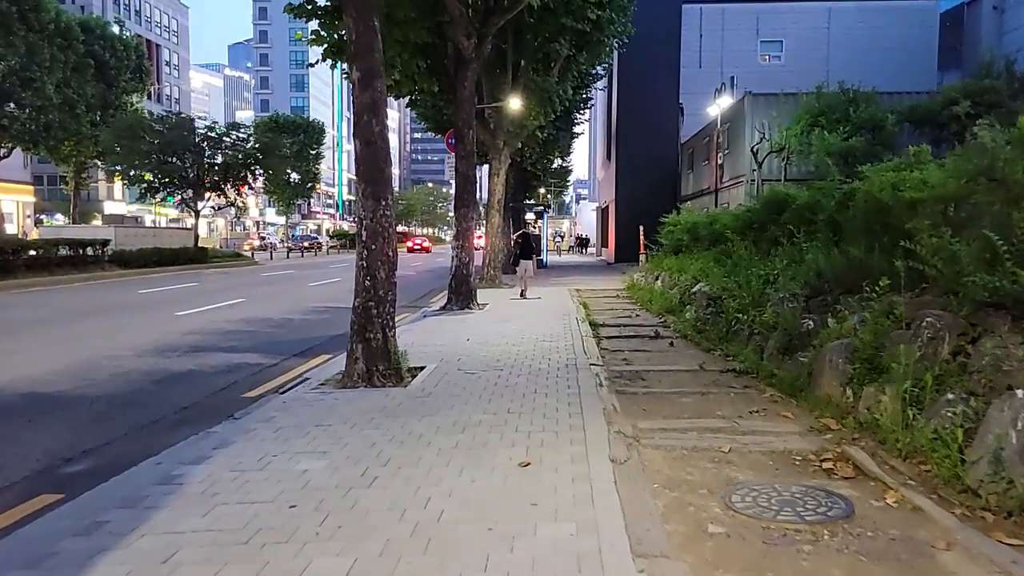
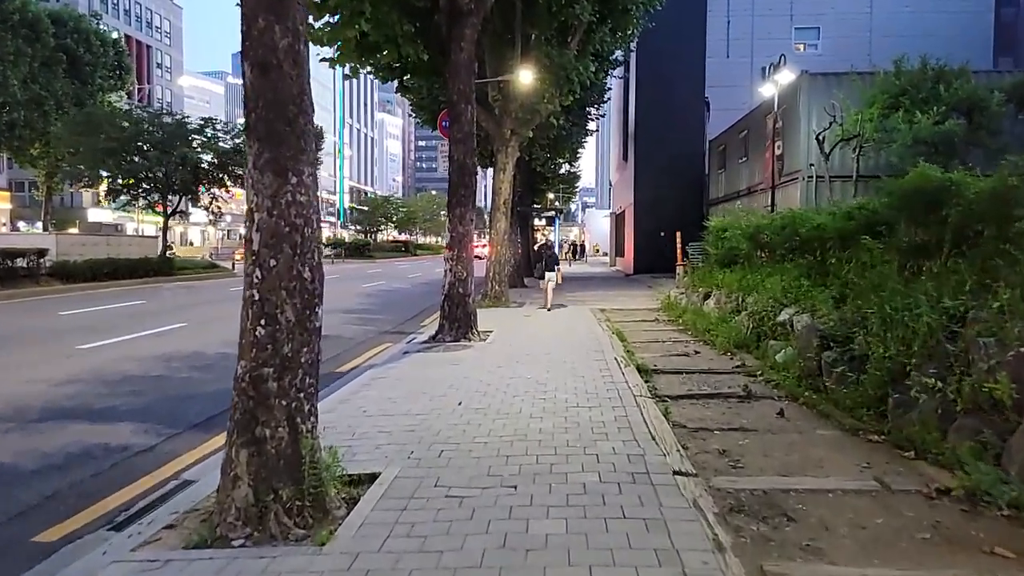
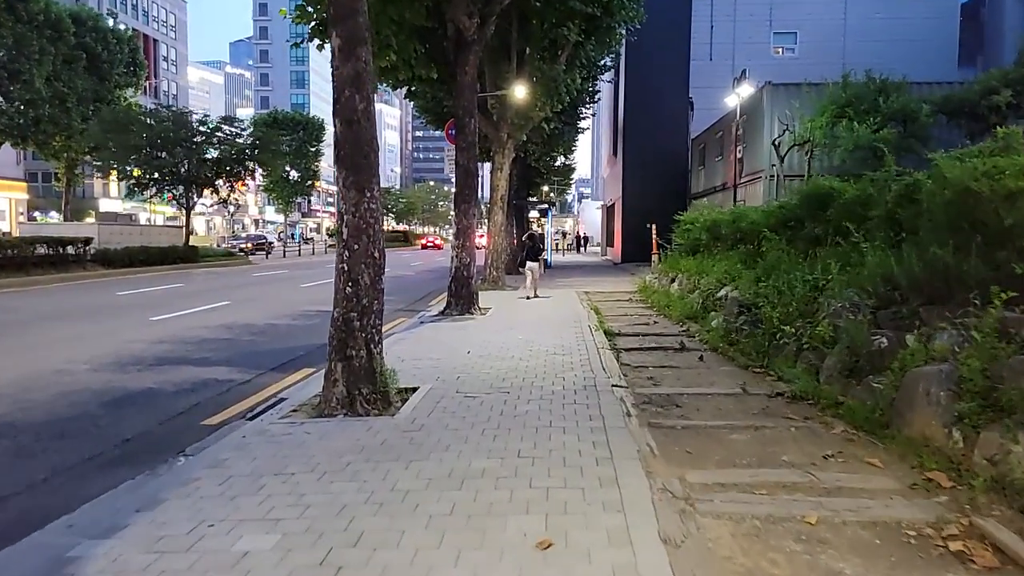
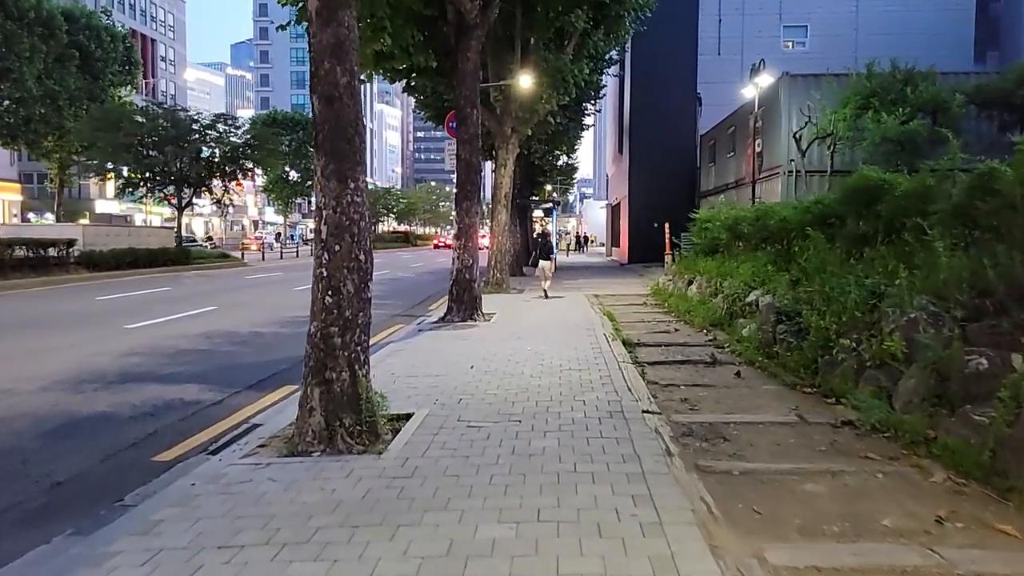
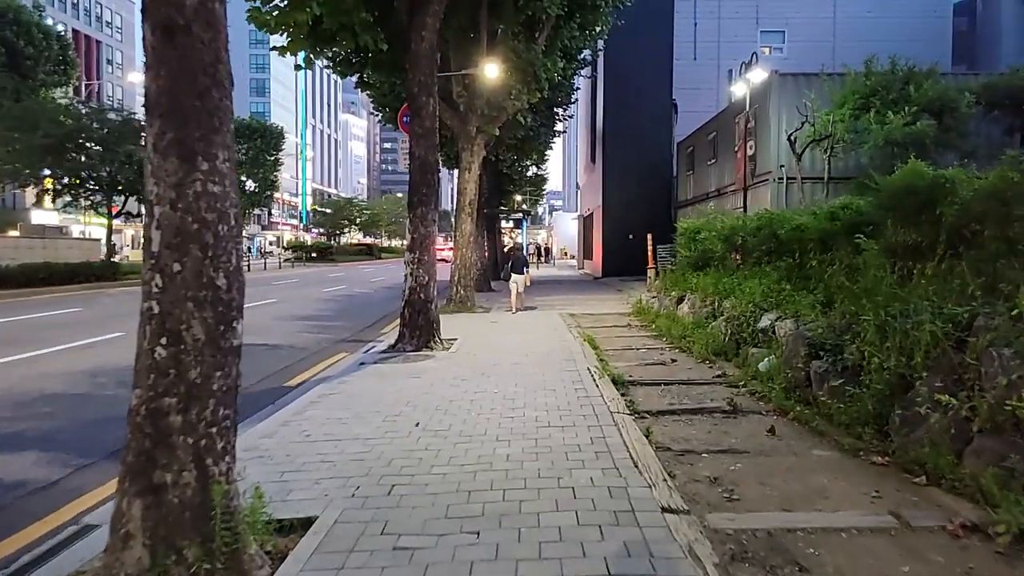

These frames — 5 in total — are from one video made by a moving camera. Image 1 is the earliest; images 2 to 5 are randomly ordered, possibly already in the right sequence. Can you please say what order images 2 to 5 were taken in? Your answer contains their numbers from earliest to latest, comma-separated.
3, 4, 2, 5
